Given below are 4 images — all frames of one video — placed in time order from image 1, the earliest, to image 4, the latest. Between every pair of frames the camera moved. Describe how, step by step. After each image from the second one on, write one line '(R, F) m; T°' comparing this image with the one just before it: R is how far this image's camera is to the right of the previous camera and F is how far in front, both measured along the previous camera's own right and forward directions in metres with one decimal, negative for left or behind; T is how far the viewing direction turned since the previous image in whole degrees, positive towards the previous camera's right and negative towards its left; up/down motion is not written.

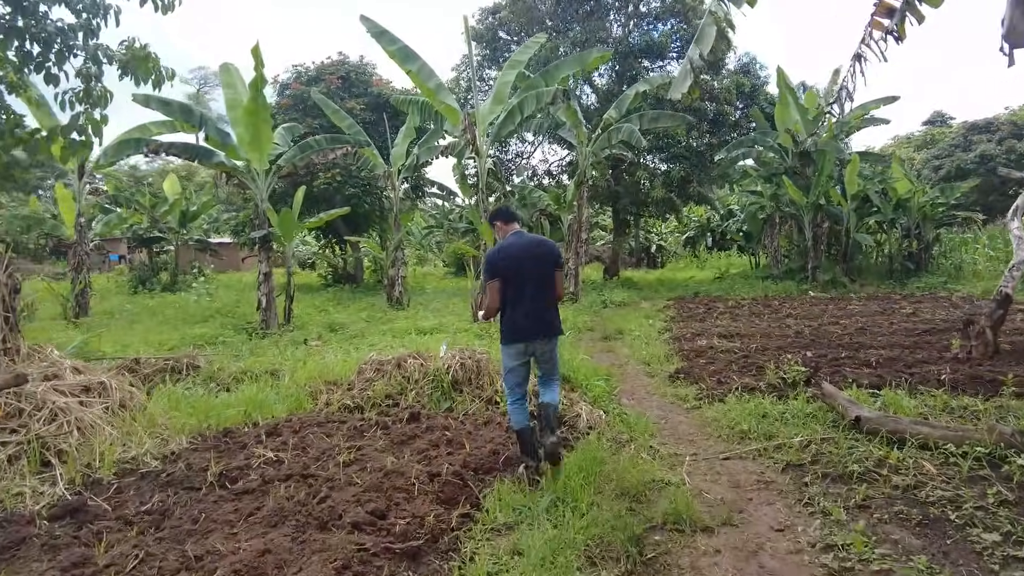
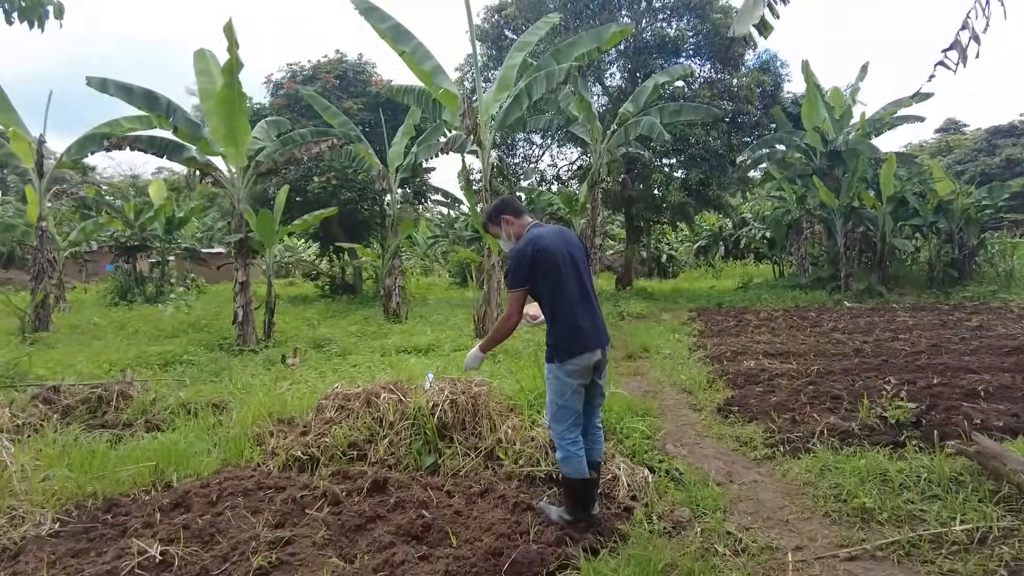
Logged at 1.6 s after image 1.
(0.0, +1.2) m; -1°
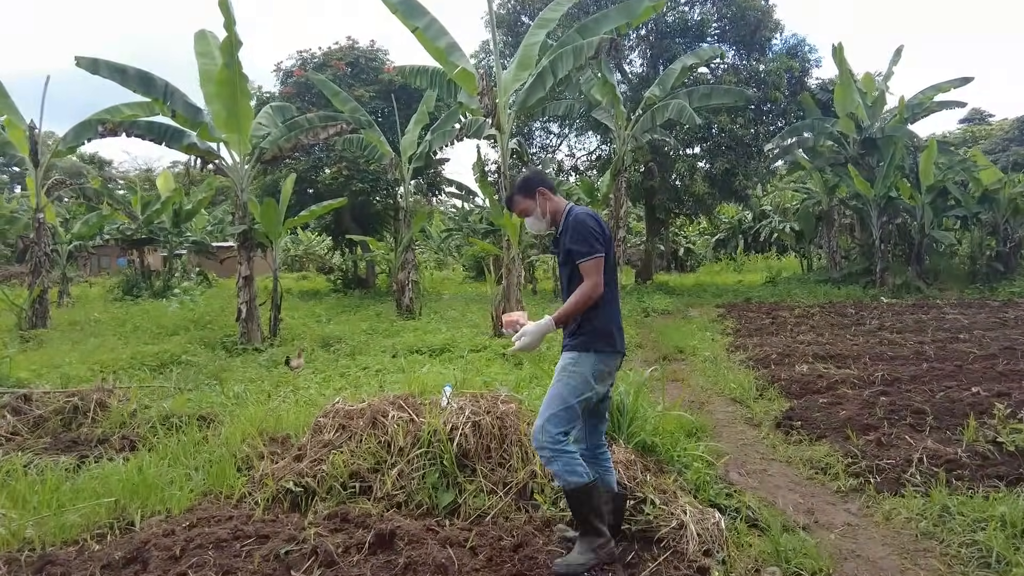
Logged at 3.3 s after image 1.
(-0.1, +0.6) m; -1°
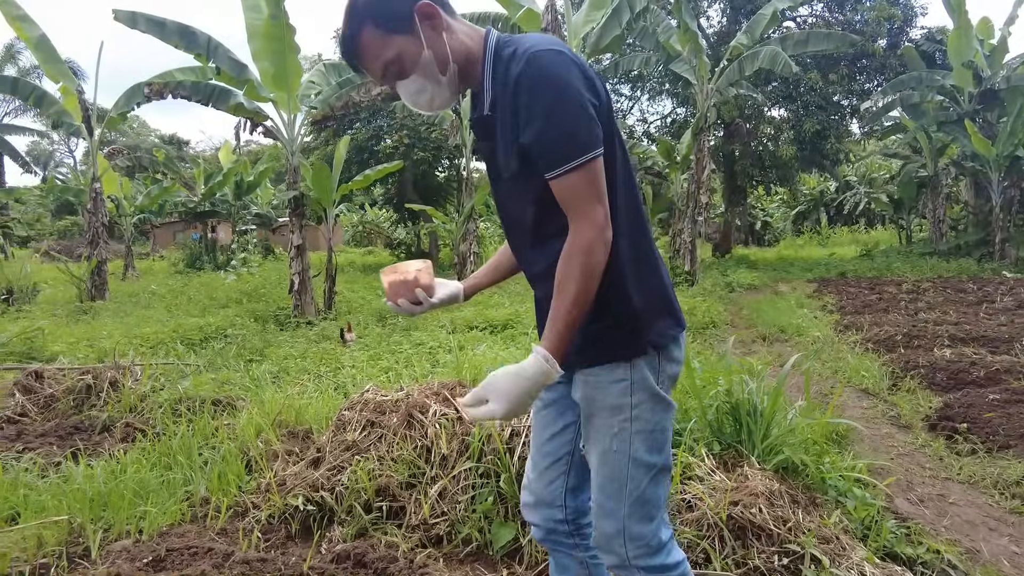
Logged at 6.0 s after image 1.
(-0.1, +0.8) m; -6°
